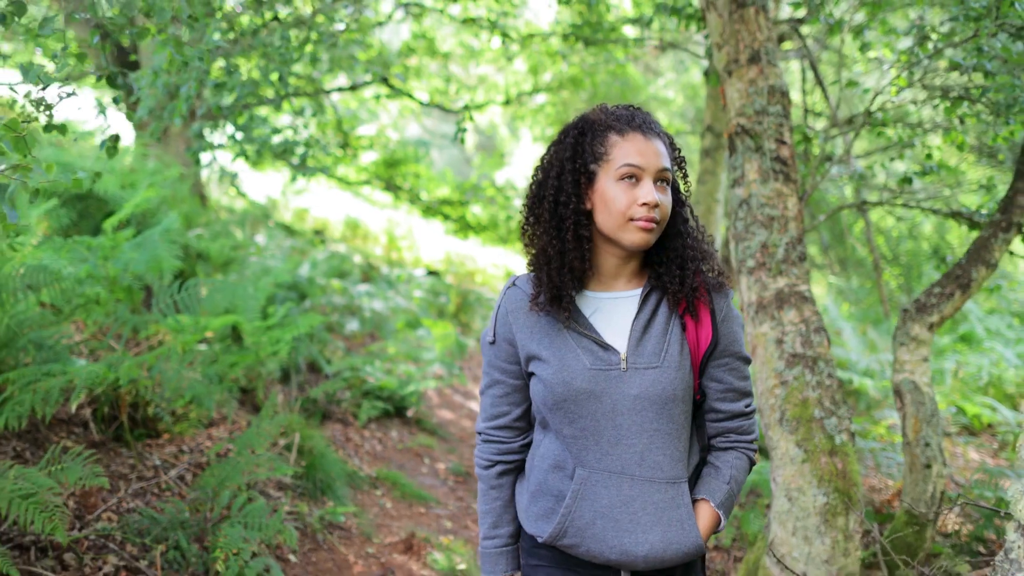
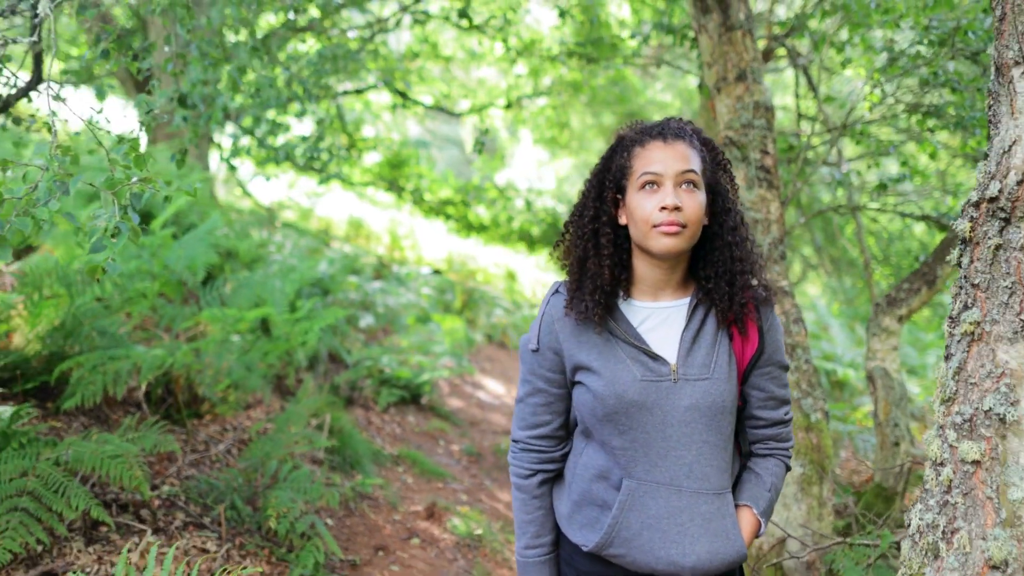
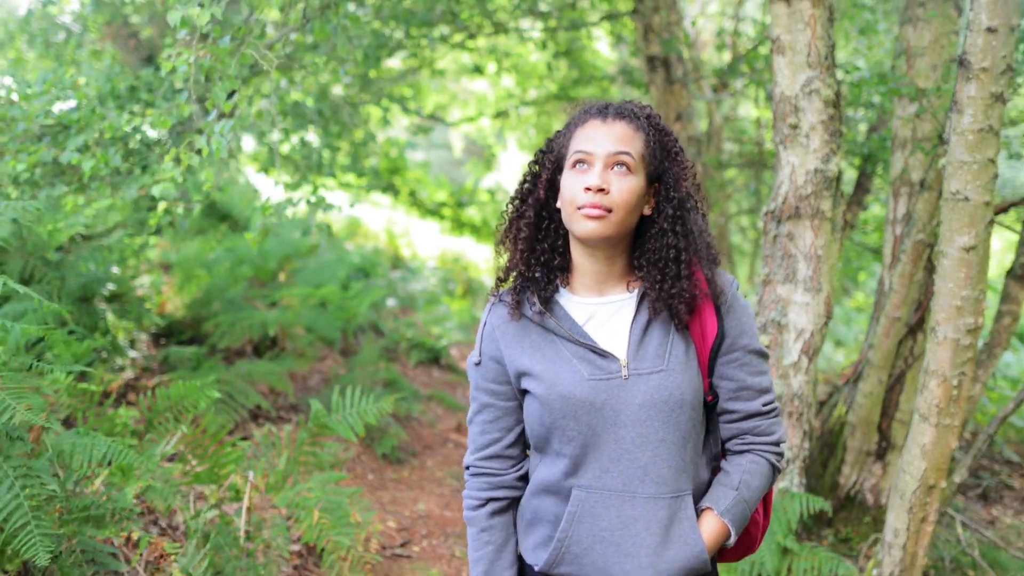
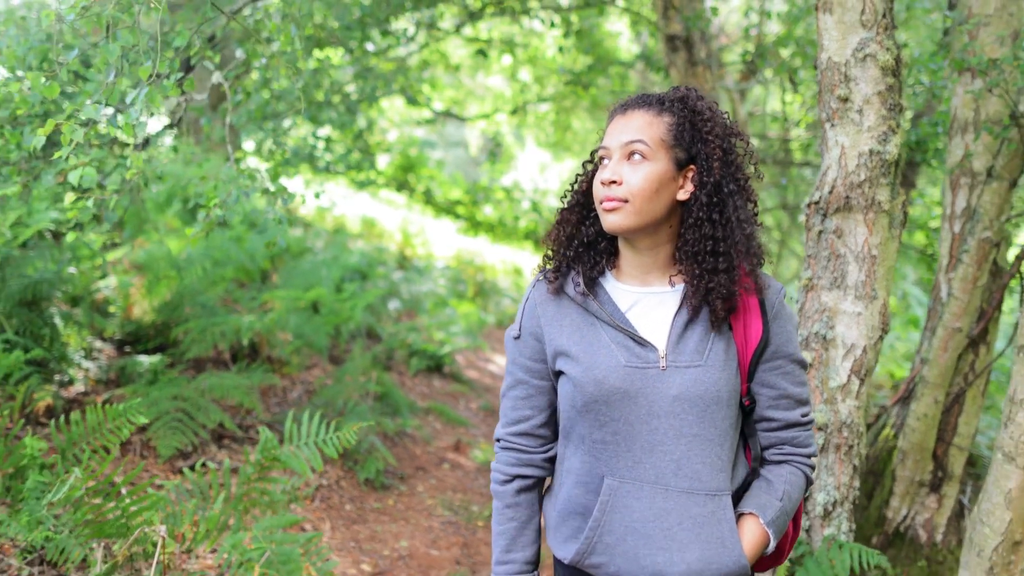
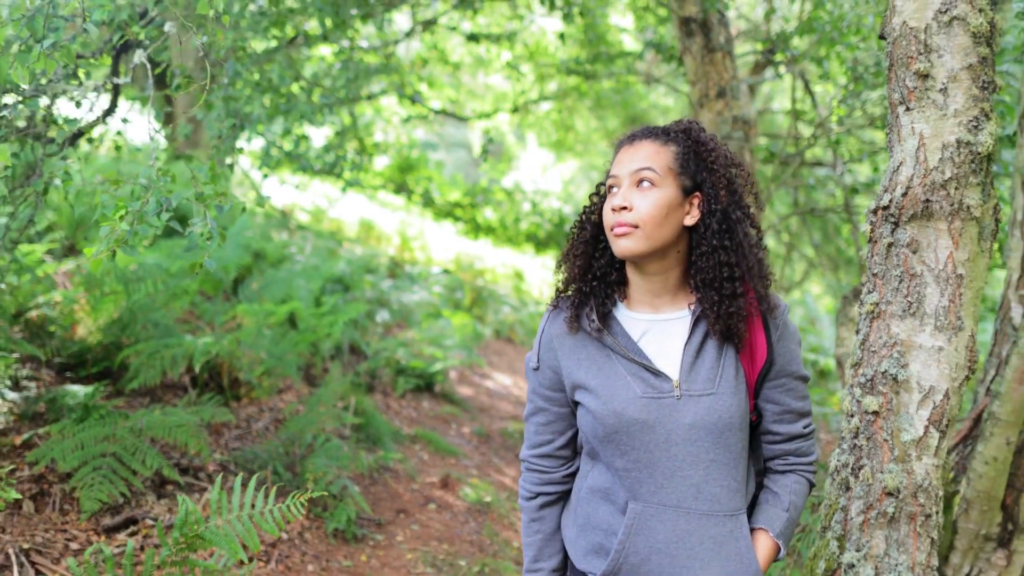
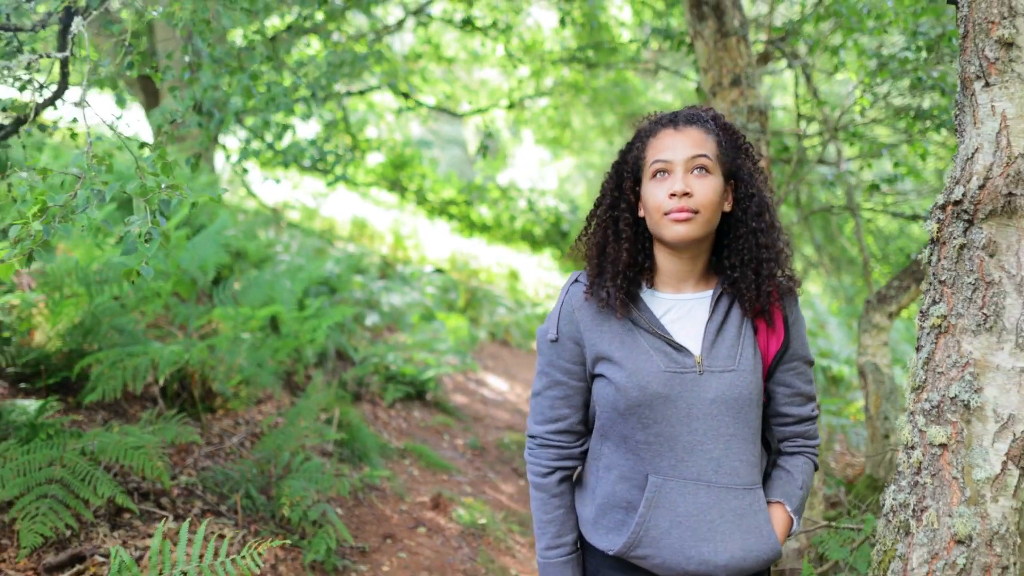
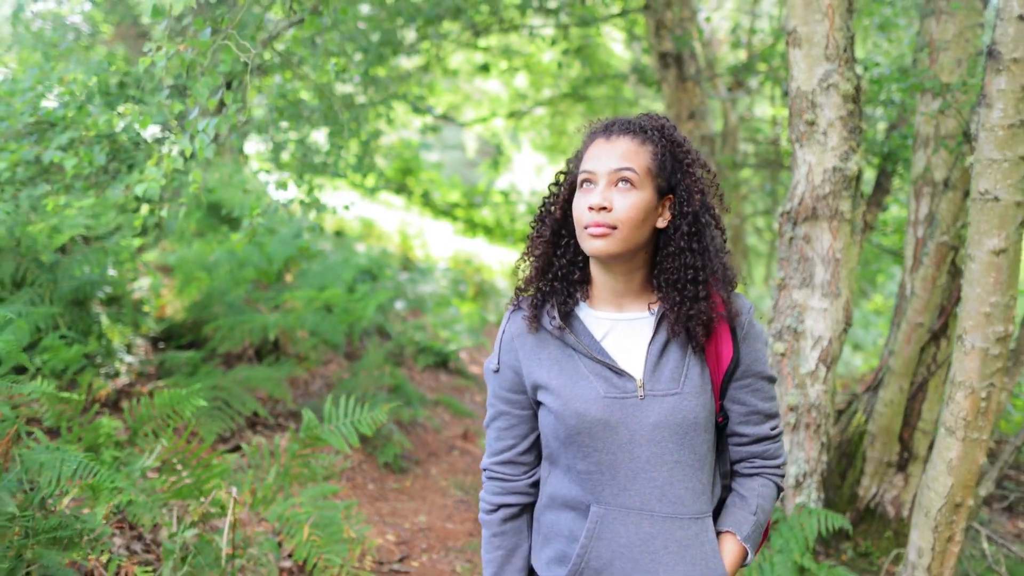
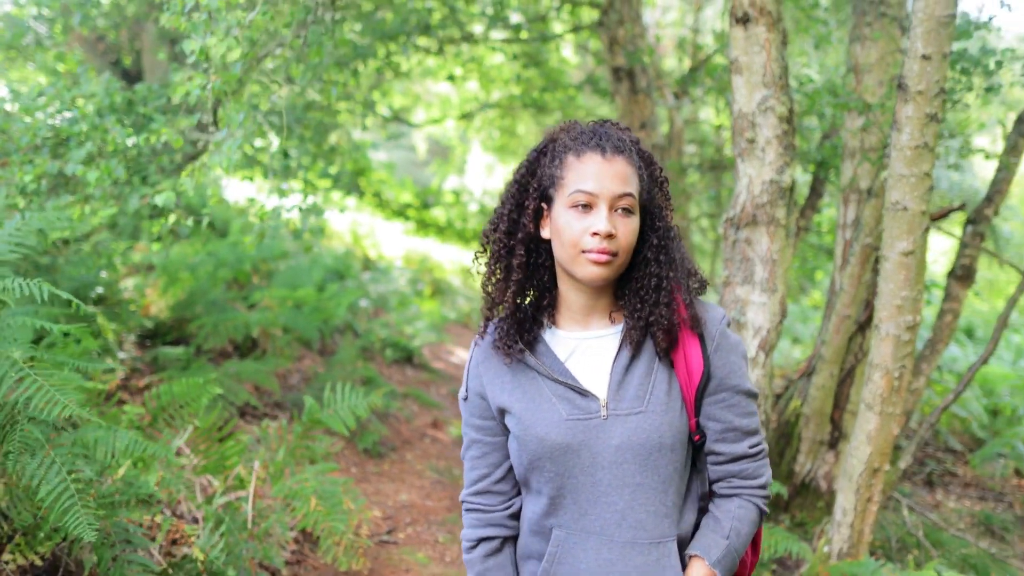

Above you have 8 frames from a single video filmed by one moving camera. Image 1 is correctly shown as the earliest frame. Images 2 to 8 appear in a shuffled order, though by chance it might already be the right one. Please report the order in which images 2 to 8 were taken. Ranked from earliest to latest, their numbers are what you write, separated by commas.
2, 6, 5, 4, 7, 3, 8
